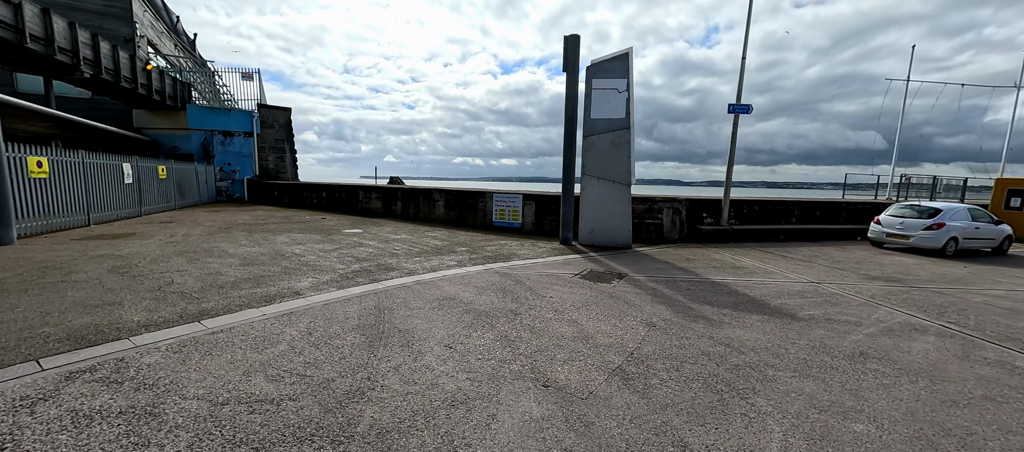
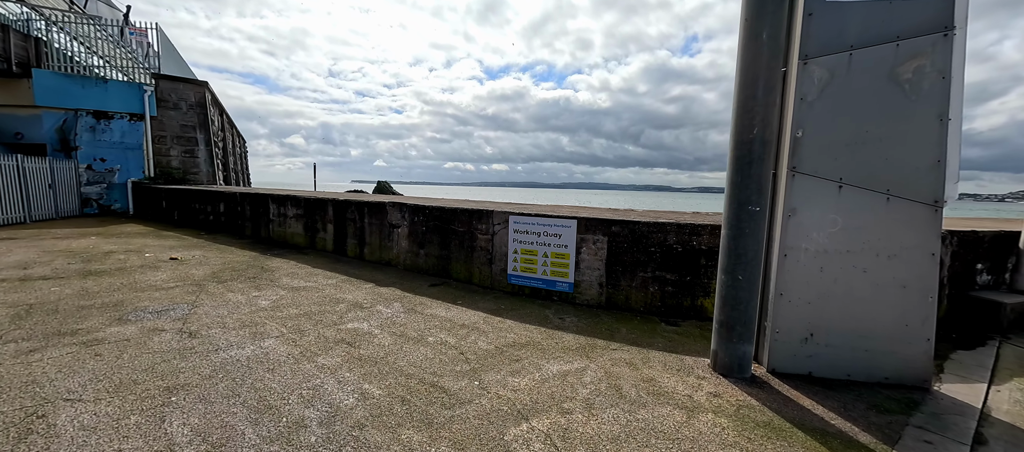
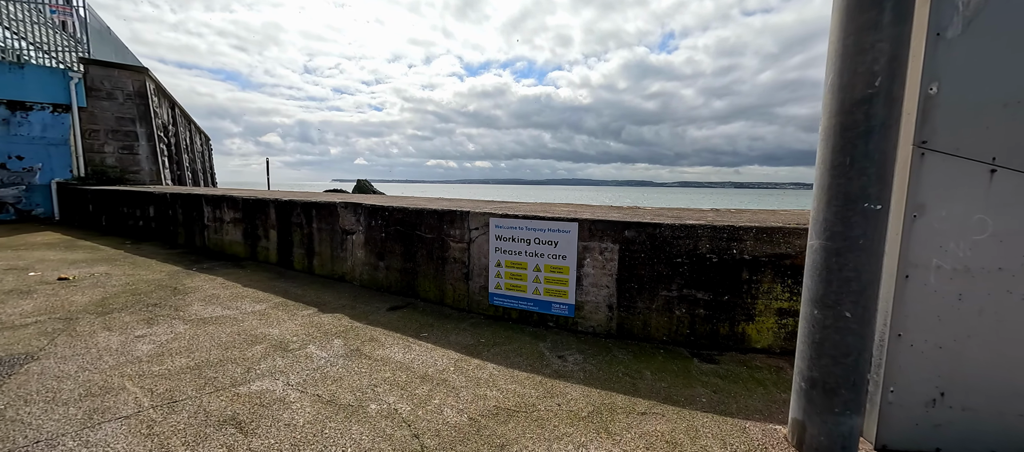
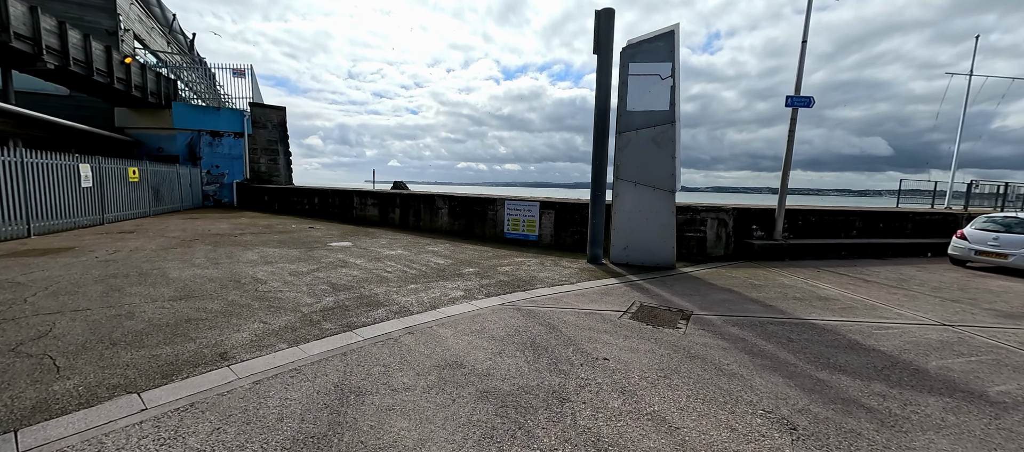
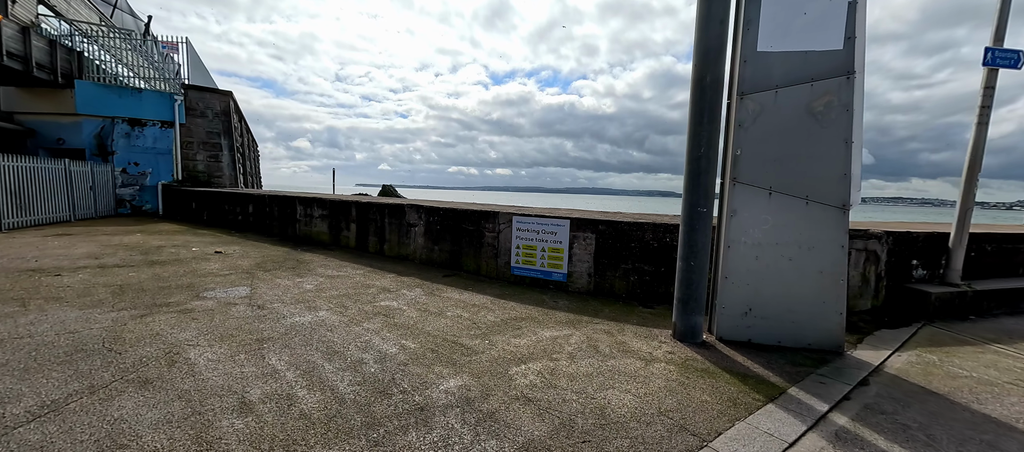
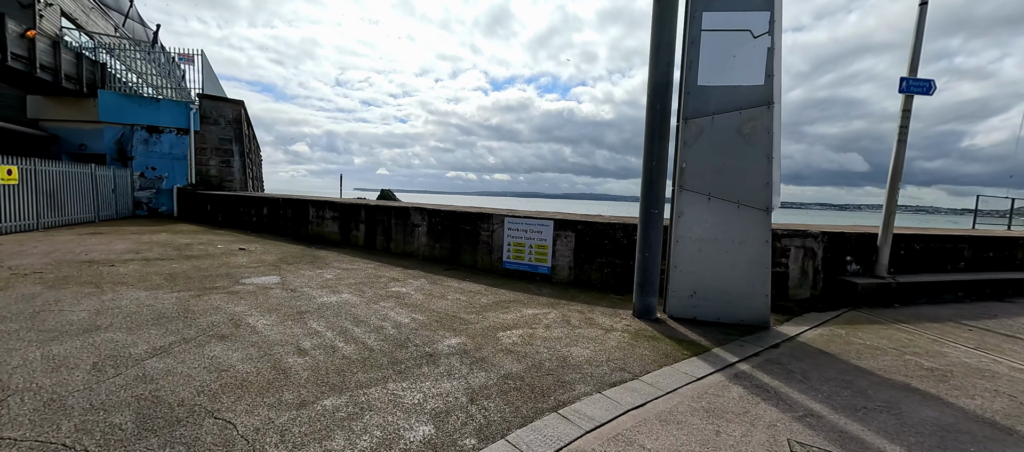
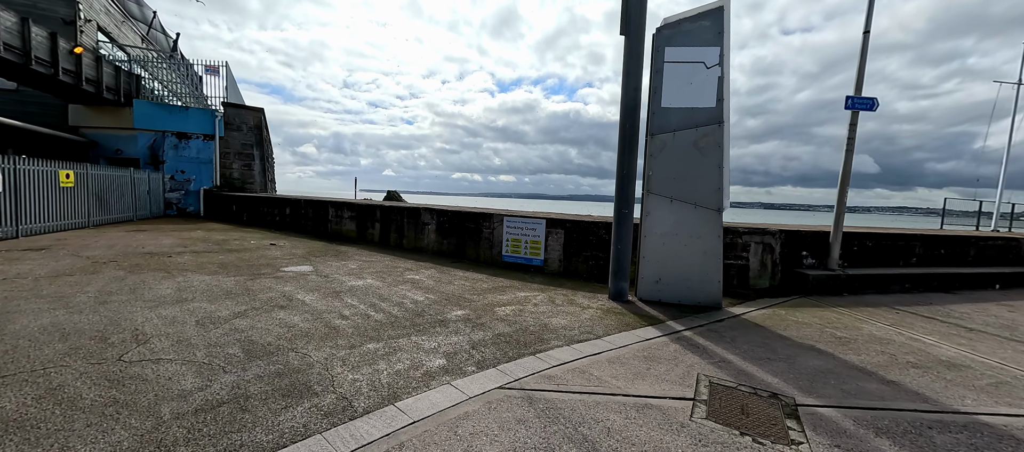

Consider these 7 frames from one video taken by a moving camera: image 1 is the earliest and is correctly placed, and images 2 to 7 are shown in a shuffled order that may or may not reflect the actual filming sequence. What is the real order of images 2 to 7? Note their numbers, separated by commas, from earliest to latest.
4, 7, 6, 5, 2, 3
